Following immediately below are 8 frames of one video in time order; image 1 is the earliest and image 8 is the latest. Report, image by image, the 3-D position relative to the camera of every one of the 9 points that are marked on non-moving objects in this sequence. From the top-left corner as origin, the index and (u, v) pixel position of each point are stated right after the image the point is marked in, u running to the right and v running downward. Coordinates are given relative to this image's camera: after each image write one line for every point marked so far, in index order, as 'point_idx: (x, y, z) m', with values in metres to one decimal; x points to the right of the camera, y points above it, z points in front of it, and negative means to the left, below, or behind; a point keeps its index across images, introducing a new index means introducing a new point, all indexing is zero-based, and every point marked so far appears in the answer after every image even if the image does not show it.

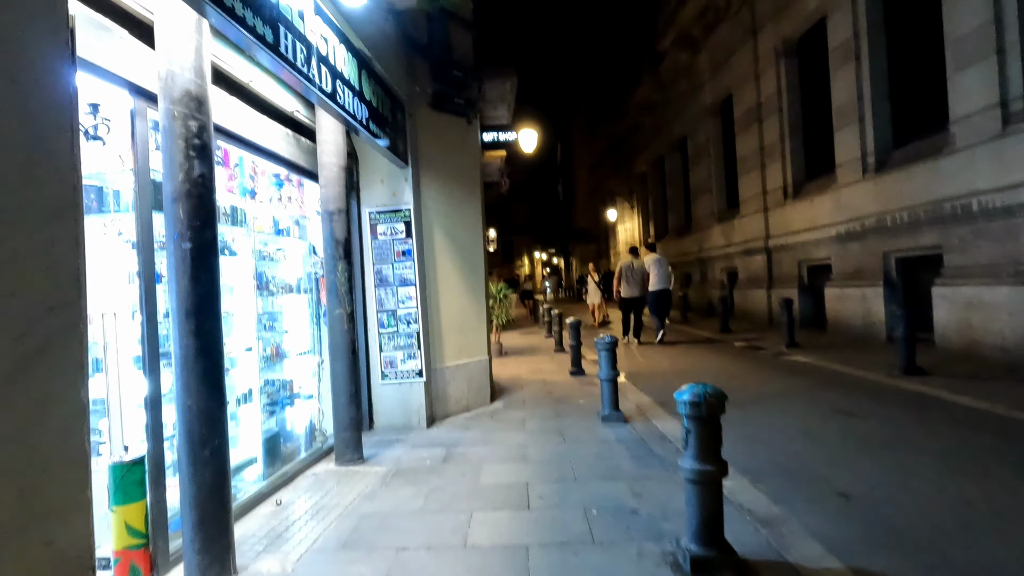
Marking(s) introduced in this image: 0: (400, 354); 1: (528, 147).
0: (-1.4, -0.8, +6.7) m
1: (+0.5, +3.9, +14.6) m
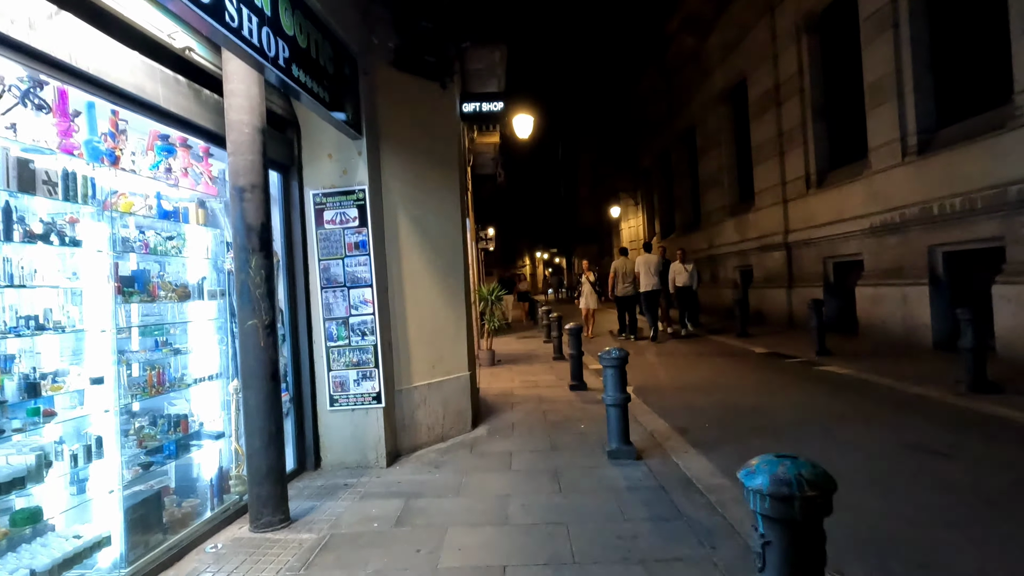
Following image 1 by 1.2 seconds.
0: (-1.6, -0.9, +5.3) m
1: (+0.3, +3.8, +13.2) m
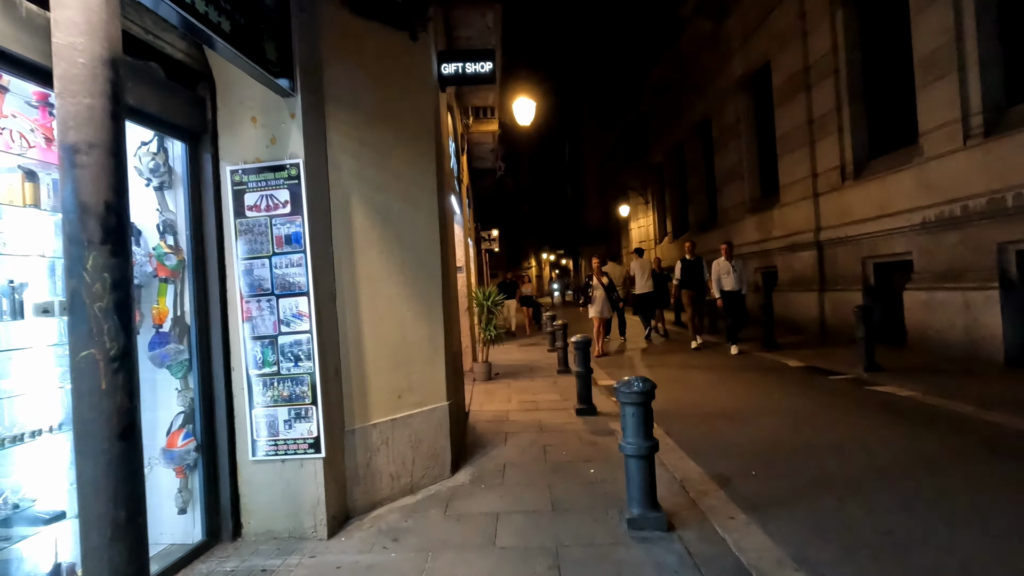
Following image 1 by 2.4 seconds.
0: (-1.7, -0.9, +3.9) m
1: (+0.3, +3.8, +11.9) m
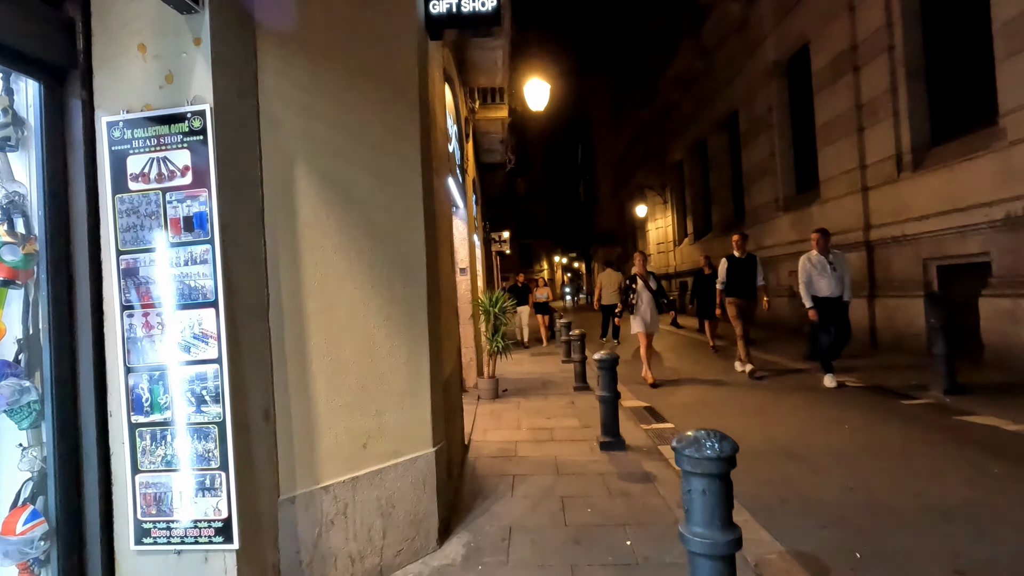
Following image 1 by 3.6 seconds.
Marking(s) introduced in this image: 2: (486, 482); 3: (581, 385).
0: (-1.7, -1.0, +2.7) m
1: (+0.5, +3.7, +10.6) m
2: (-0.2, -1.8, +5.1) m
3: (+1.2, -1.7, +9.4) m
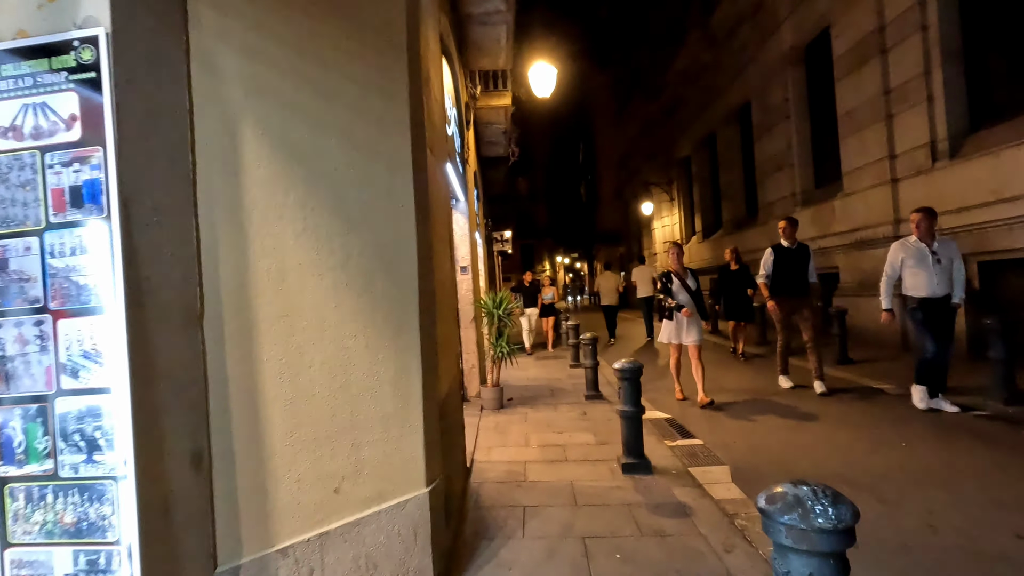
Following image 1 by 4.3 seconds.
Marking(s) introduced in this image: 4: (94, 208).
0: (-1.6, -1.0, +1.9) m
1: (+0.6, +3.7, +9.8) m
2: (-0.2, -1.8, +4.3) m
3: (+1.3, -1.7, +8.6) m
4: (-1.5, +0.3, +1.9) m
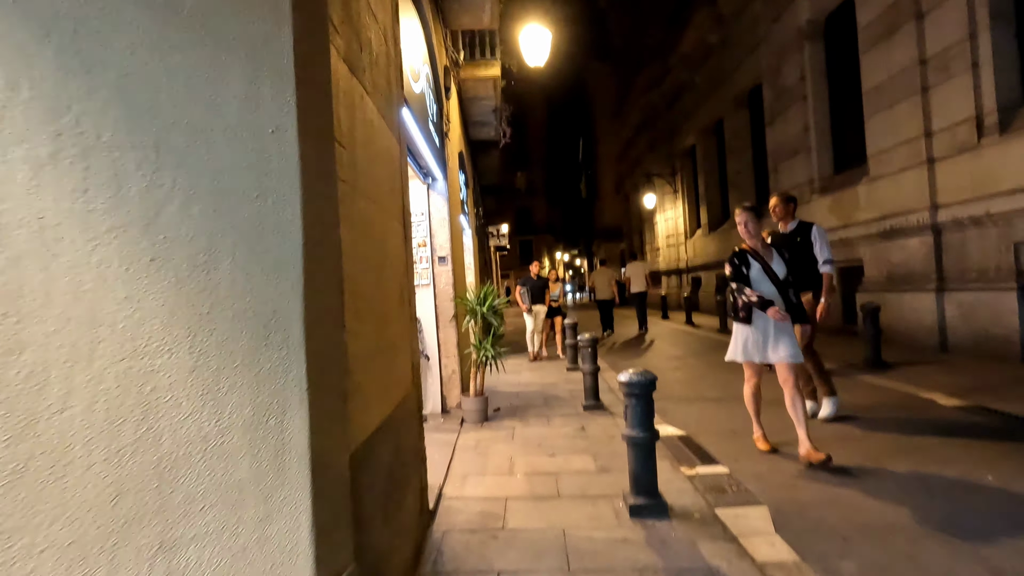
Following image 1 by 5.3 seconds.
0: (-1.8, -0.9, +0.7) m
1: (+0.4, +3.8, +8.6) m
2: (-0.3, -1.7, +3.1) m
3: (+1.1, -1.6, +7.4) m
4: (-1.7, +0.3, +0.7) m
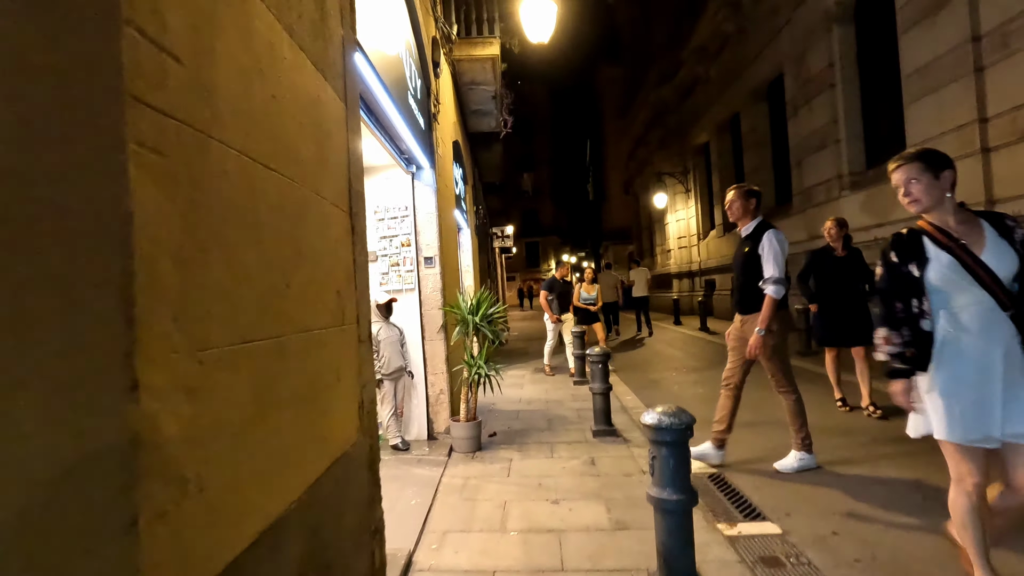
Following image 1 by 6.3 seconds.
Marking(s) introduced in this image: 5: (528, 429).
0: (-1.9, -0.9, -0.3) m
1: (+0.4, +3.7, +7.6) m
2: (-0.4, -1.8, +2.1) m
3: (+1.1, -1.7, +6.4) m
4: (-1.8, +0.3, -0.3) m
5: (+0.2, -1.8, +6.8) m
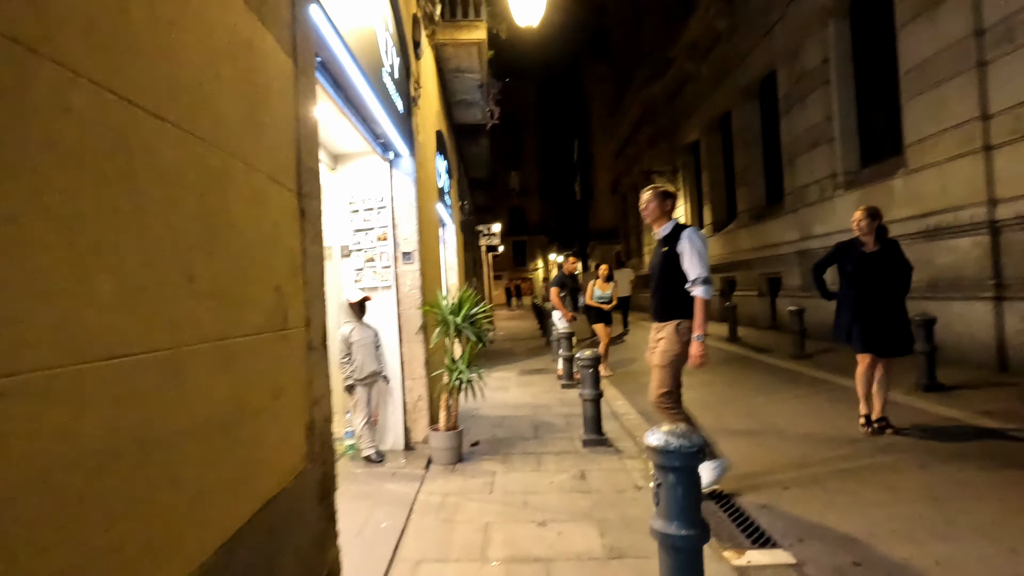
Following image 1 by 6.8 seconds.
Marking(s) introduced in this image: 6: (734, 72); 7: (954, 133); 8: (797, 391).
0: (-1.9, -0.9, -0.8) m
1: (+0.2, +3.7, +7.1) m
2: (-0.5, -1.8, +1.6) m
3: (+0.9, -1.7, +6.0) m
4: (-1.8, +0.3, -0.8) m
5: (0.0, -1.8, +6.3) m
6: (+7.3, +7.1, +17.5) m
7: (+7.4, +2.6, +8.9) m
8: (+4.2, -1.5, +7.8) m
